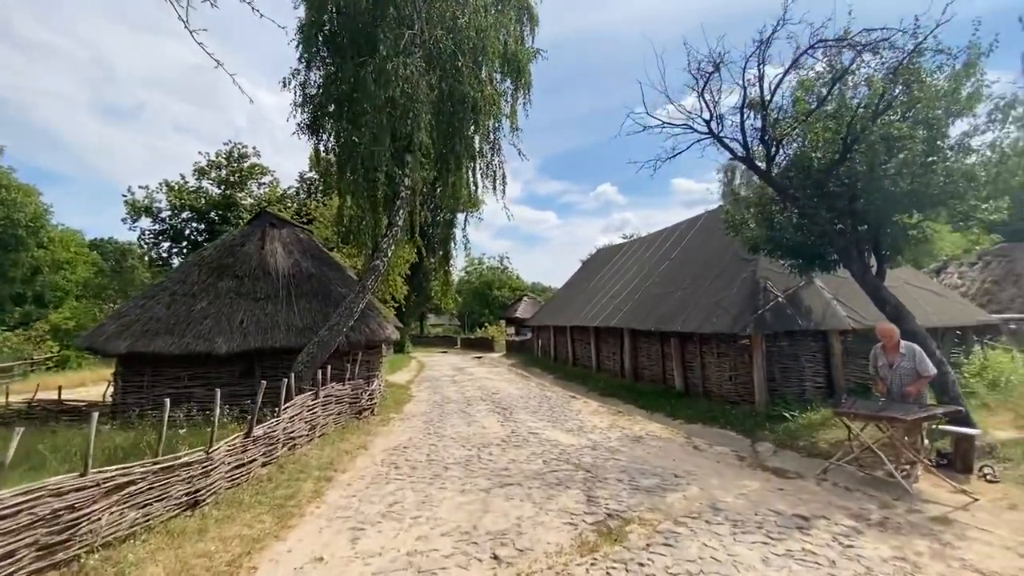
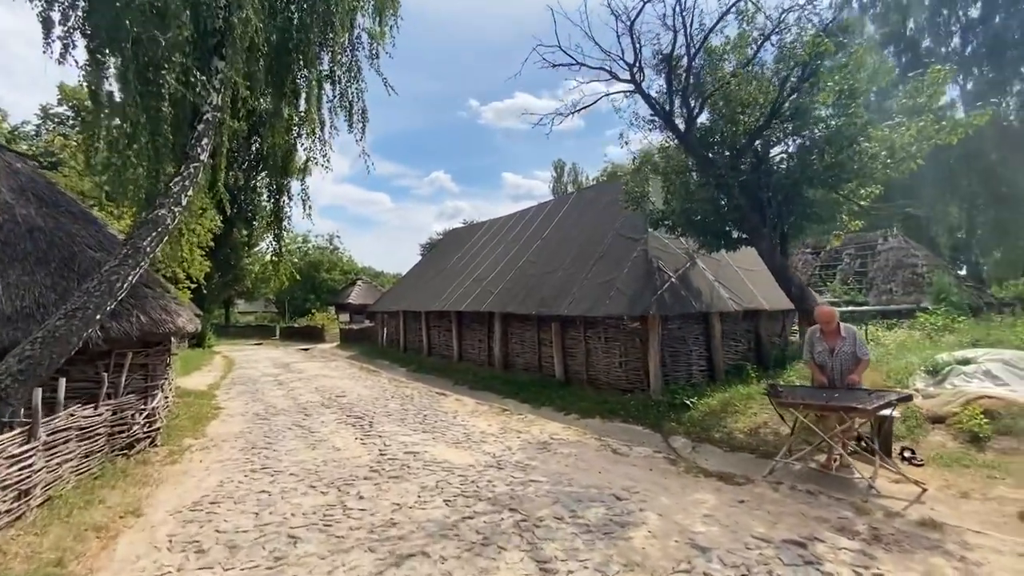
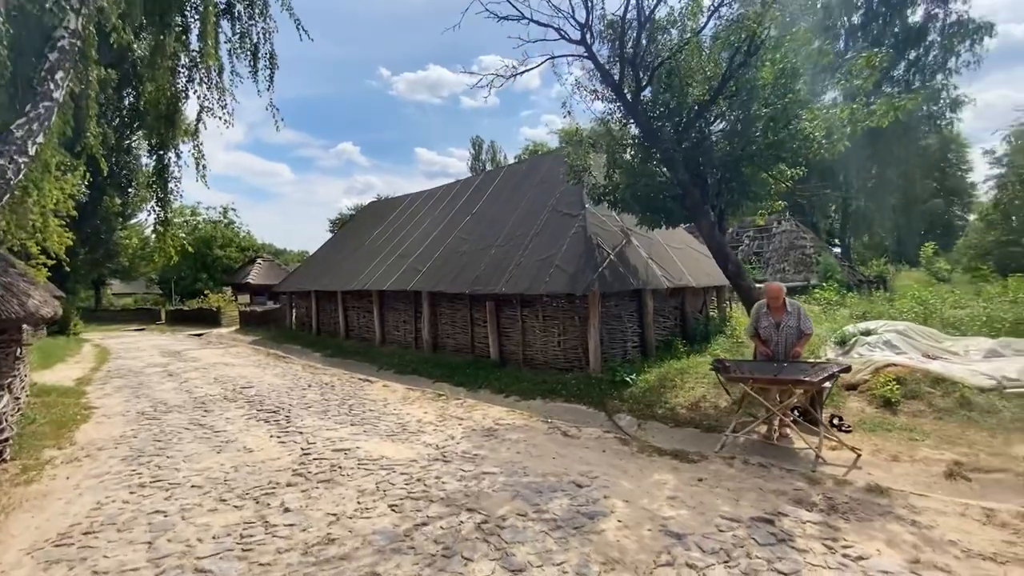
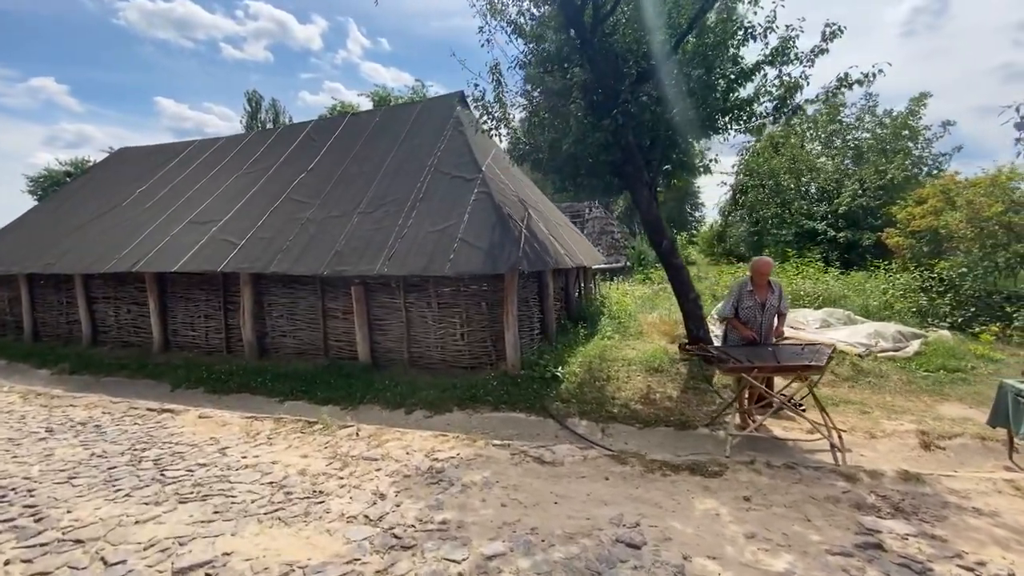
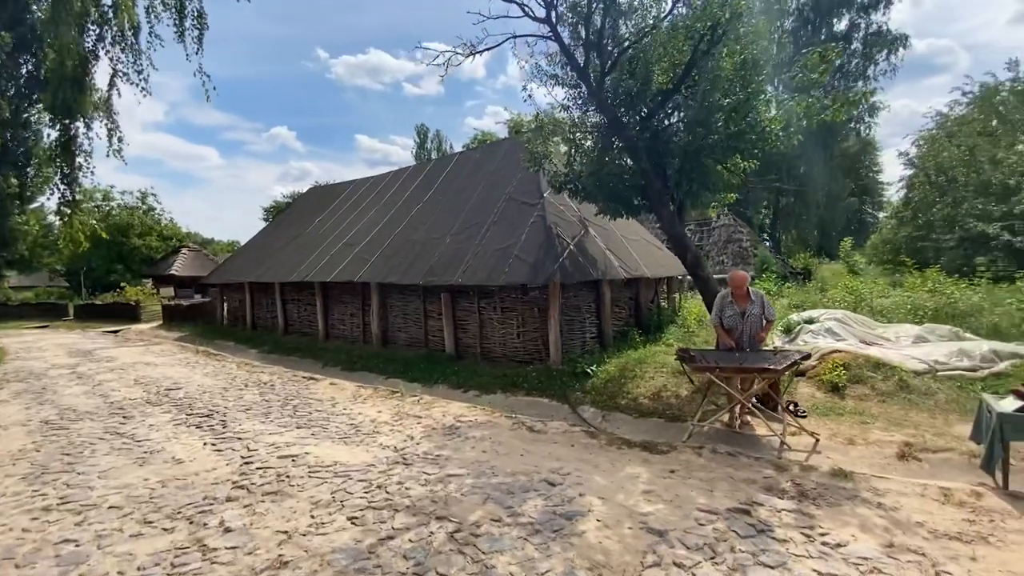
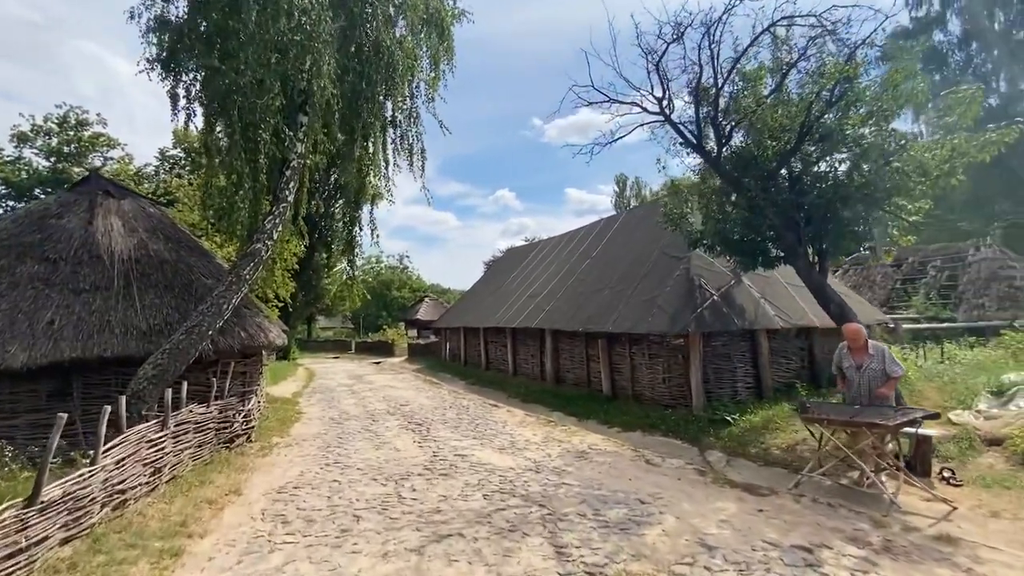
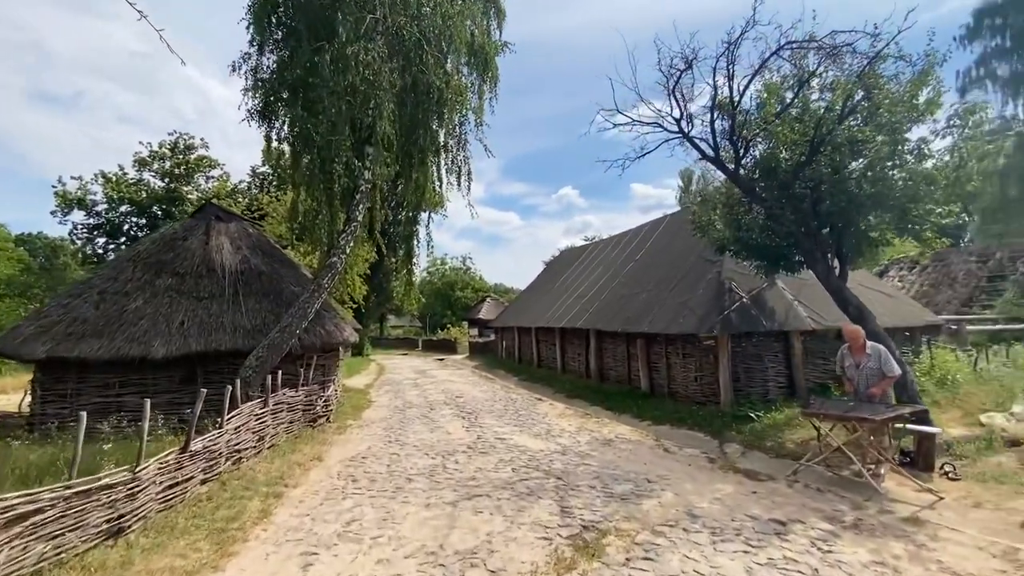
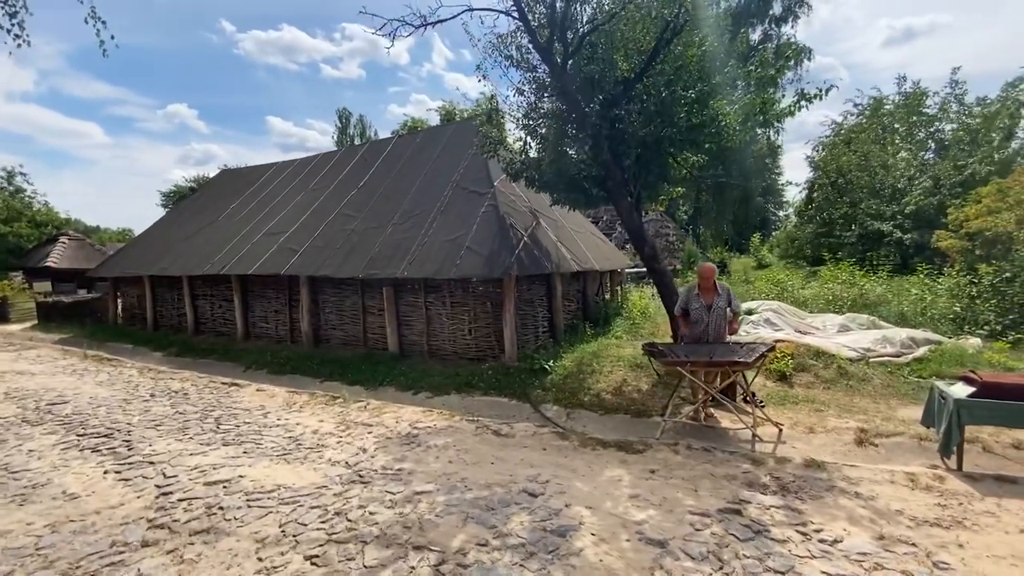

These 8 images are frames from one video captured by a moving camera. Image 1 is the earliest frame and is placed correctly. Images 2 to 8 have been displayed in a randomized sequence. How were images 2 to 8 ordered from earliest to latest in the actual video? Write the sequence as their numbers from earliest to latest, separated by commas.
7, 6, 2, 3, 5, 8, 4
